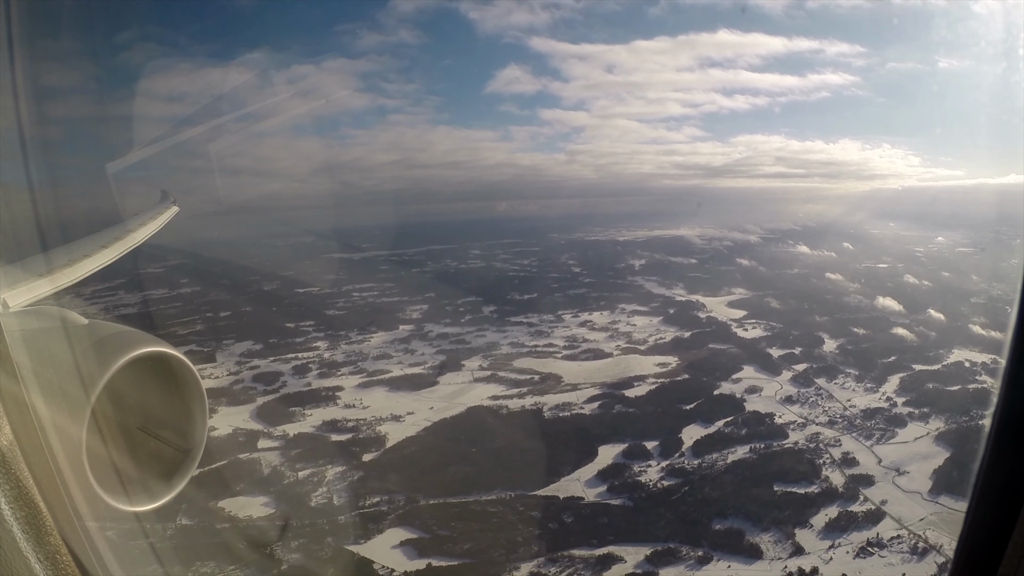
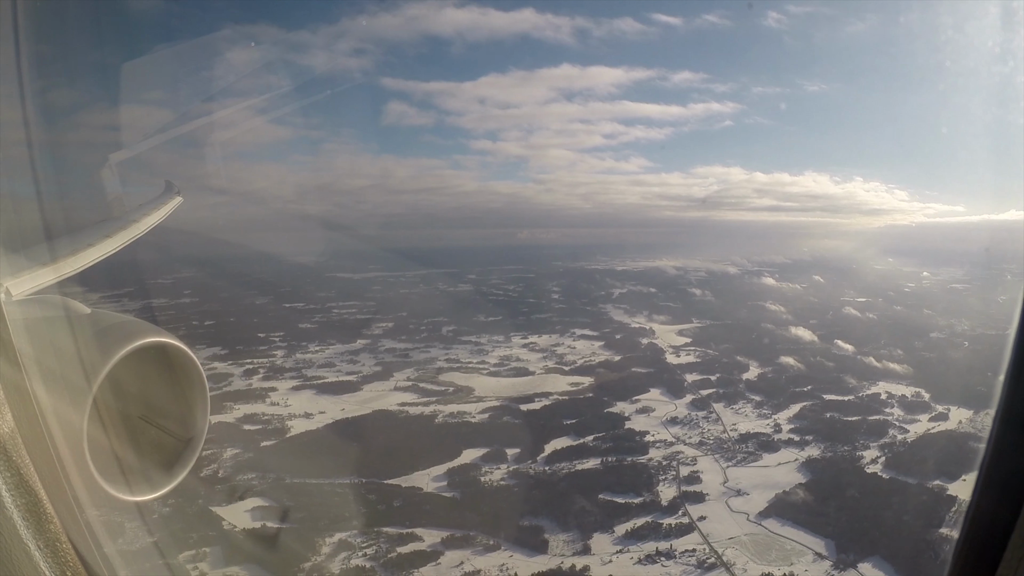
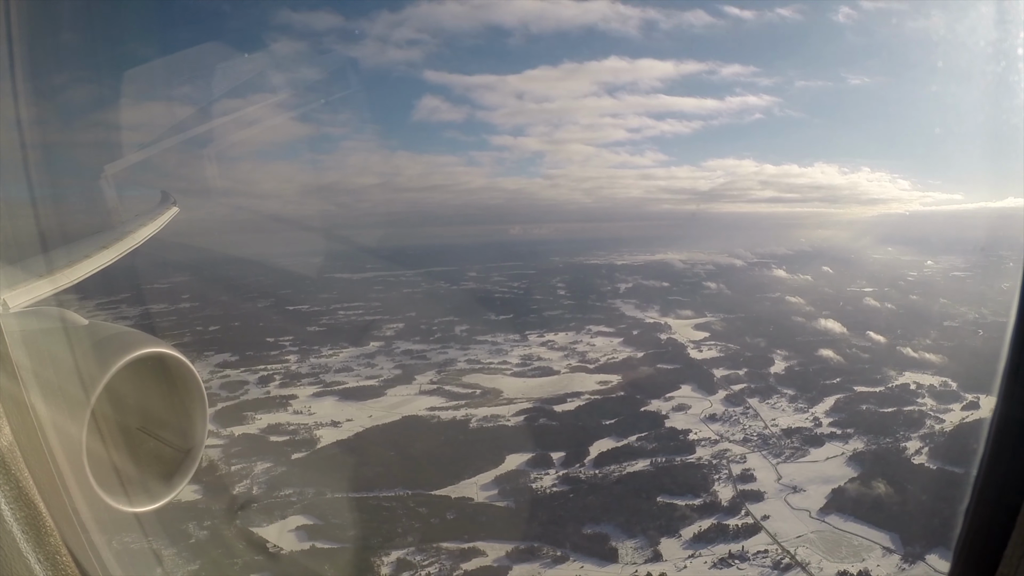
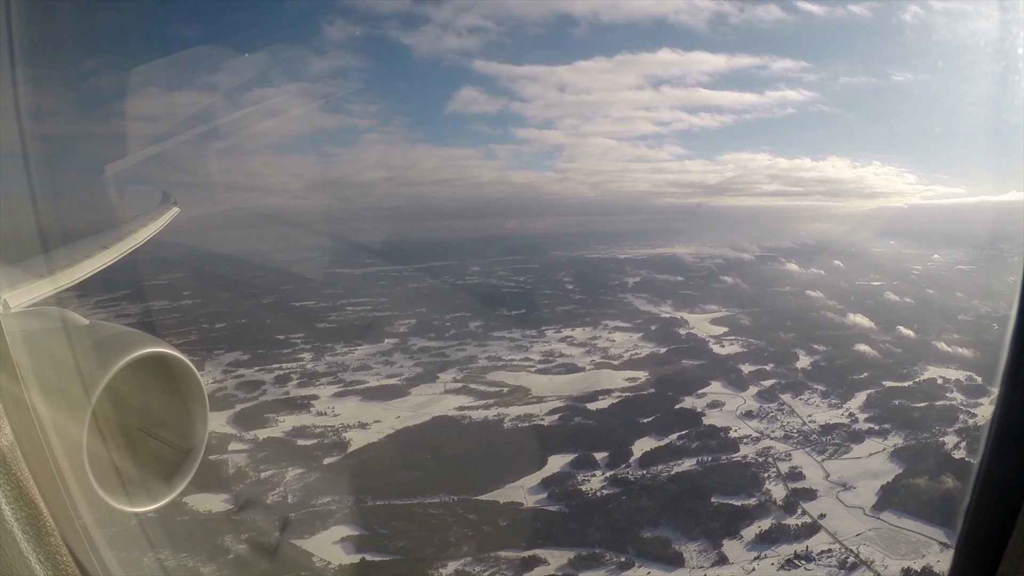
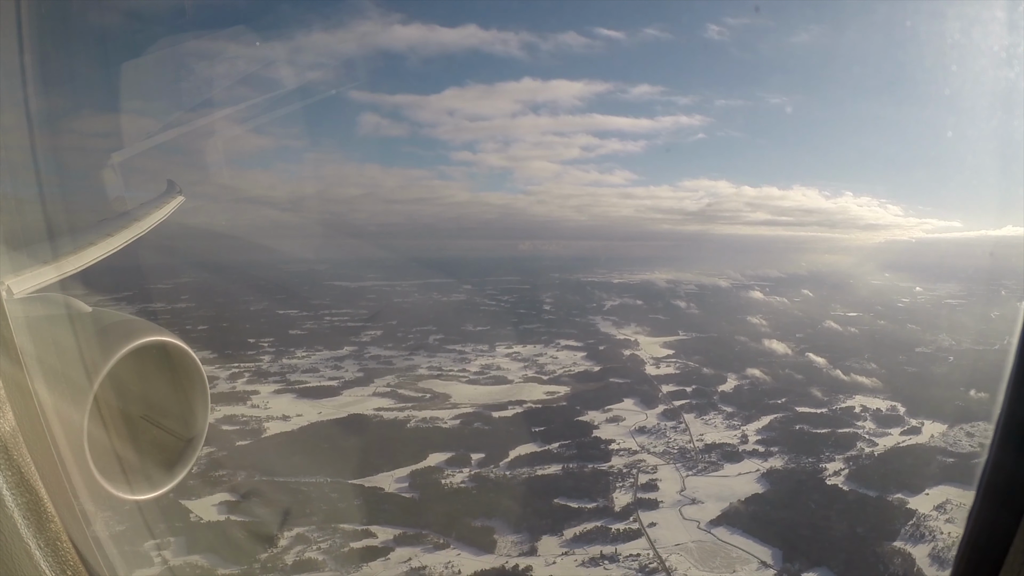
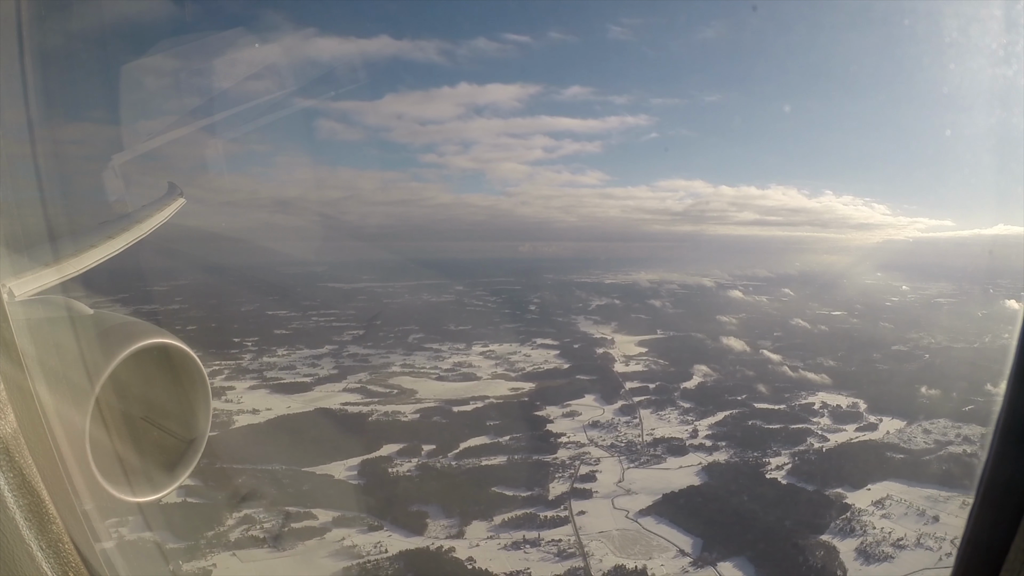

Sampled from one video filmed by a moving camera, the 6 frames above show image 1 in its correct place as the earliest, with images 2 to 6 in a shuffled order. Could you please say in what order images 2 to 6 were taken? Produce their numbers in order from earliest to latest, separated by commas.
4, 3, 2, 5, 6
